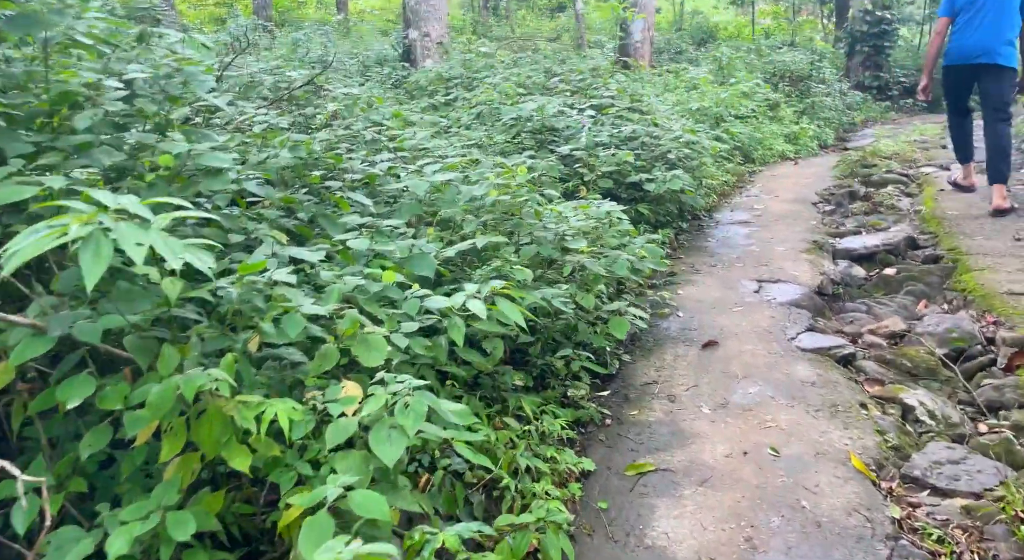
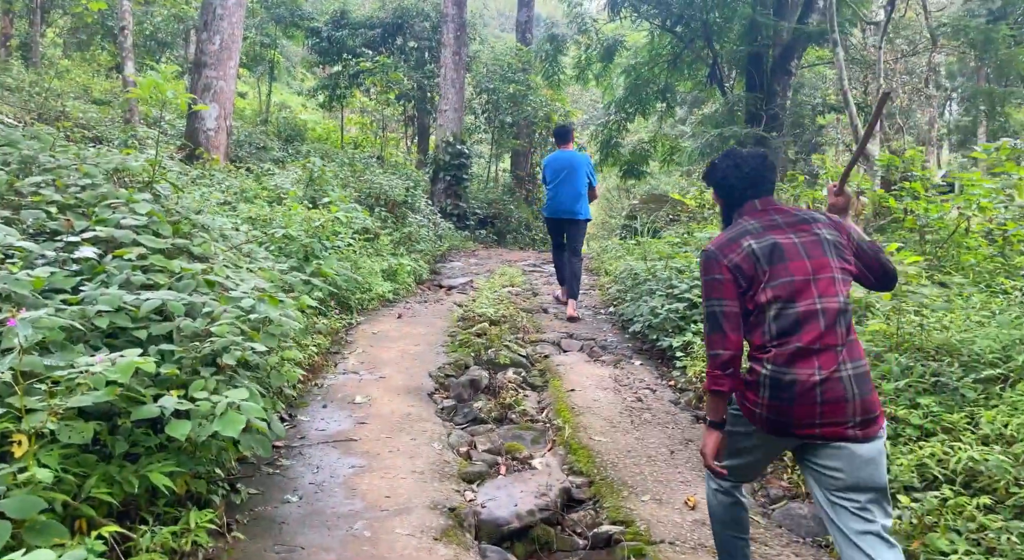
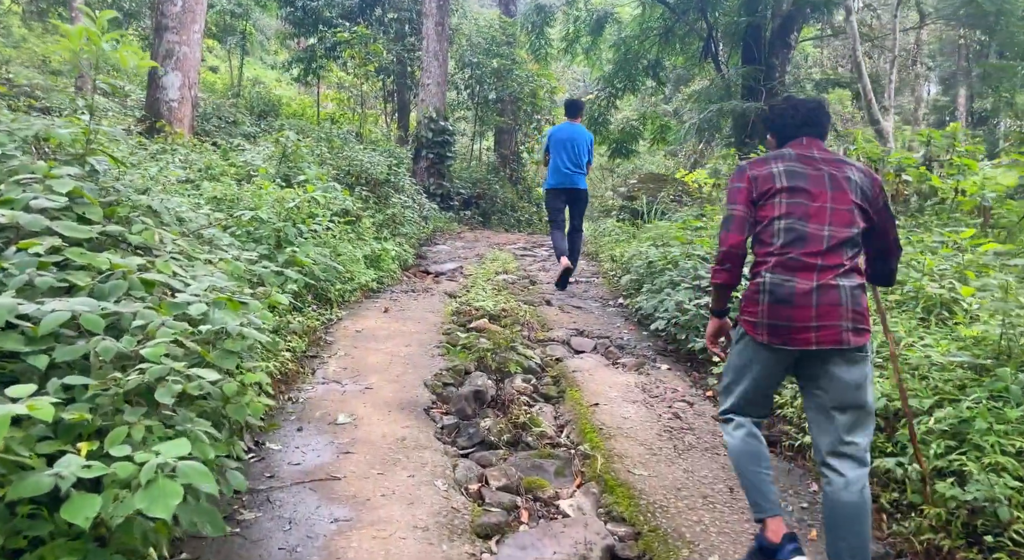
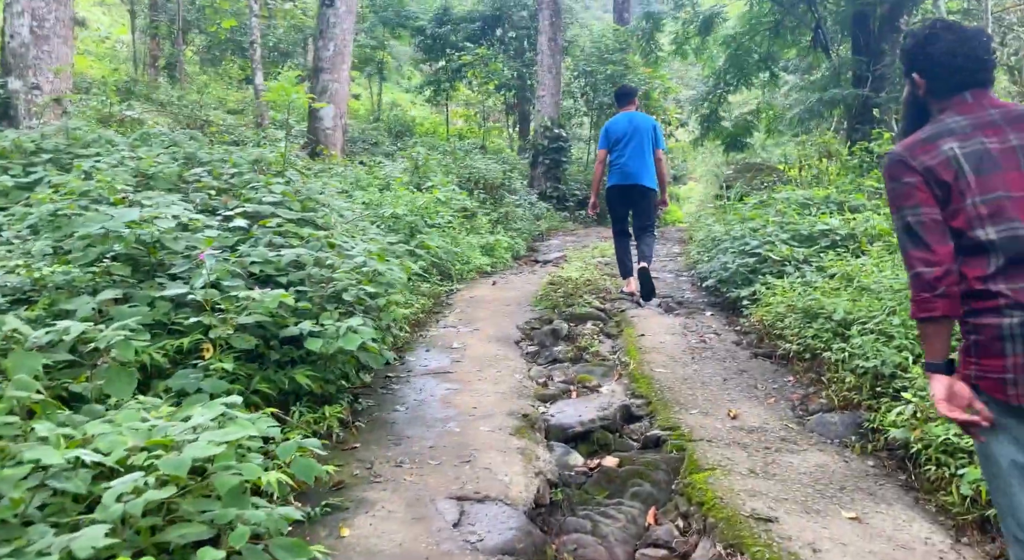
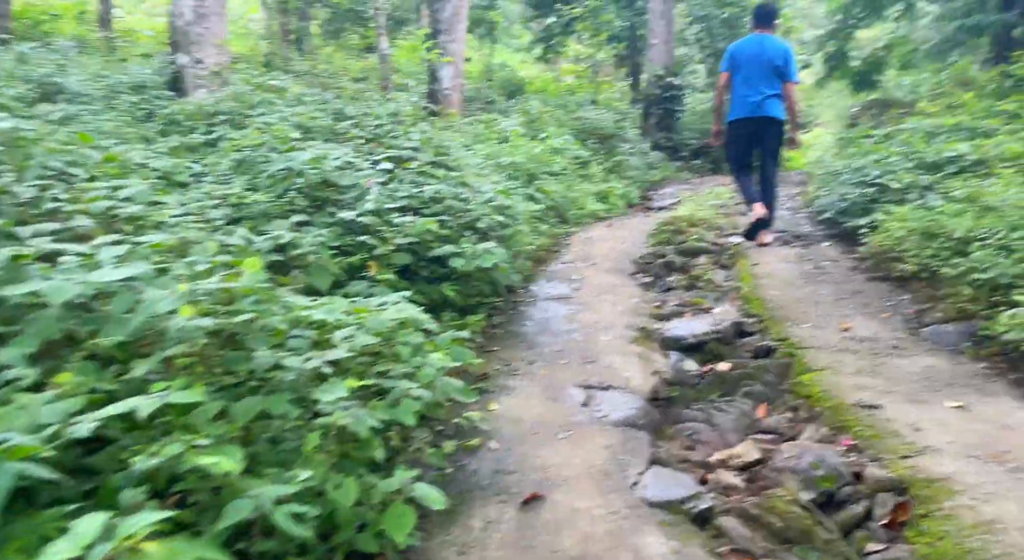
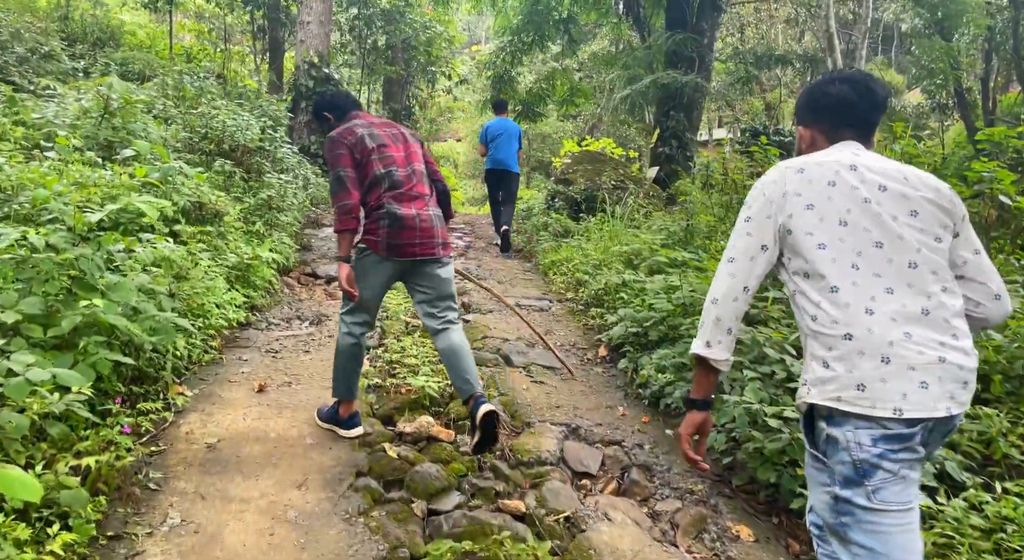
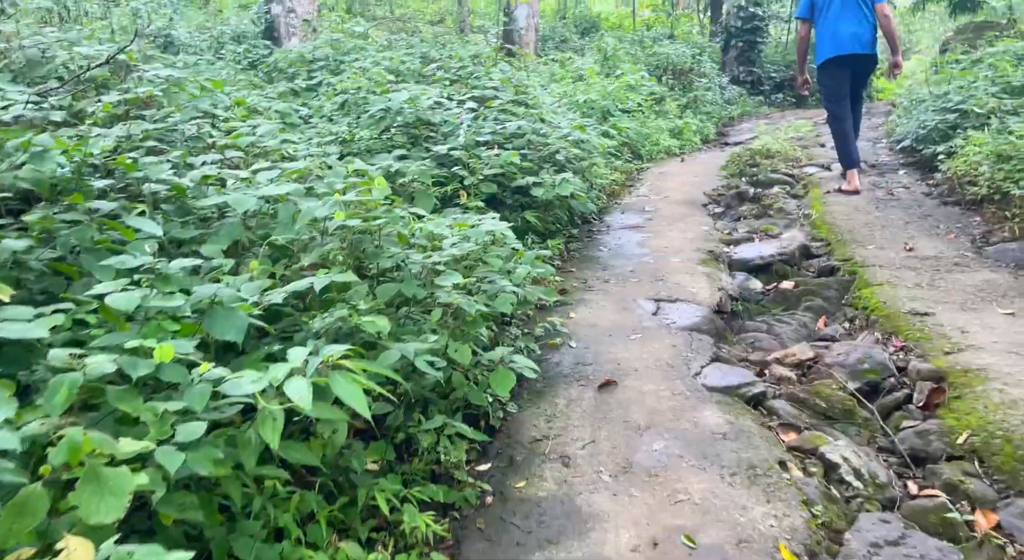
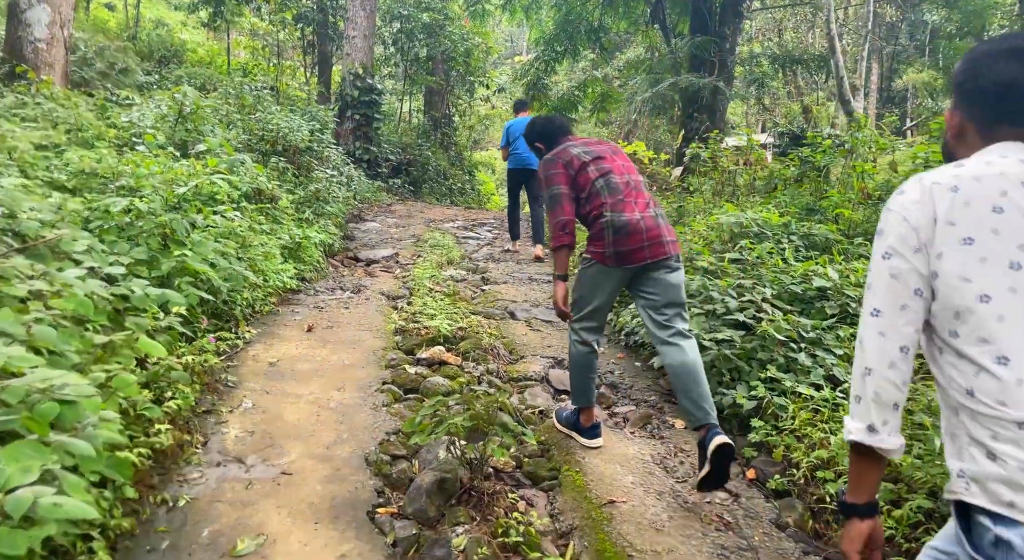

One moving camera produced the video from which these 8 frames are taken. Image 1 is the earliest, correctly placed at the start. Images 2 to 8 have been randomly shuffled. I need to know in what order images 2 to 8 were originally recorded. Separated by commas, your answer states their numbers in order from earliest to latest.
7, 5, 4, 2, 3, 8, 6
